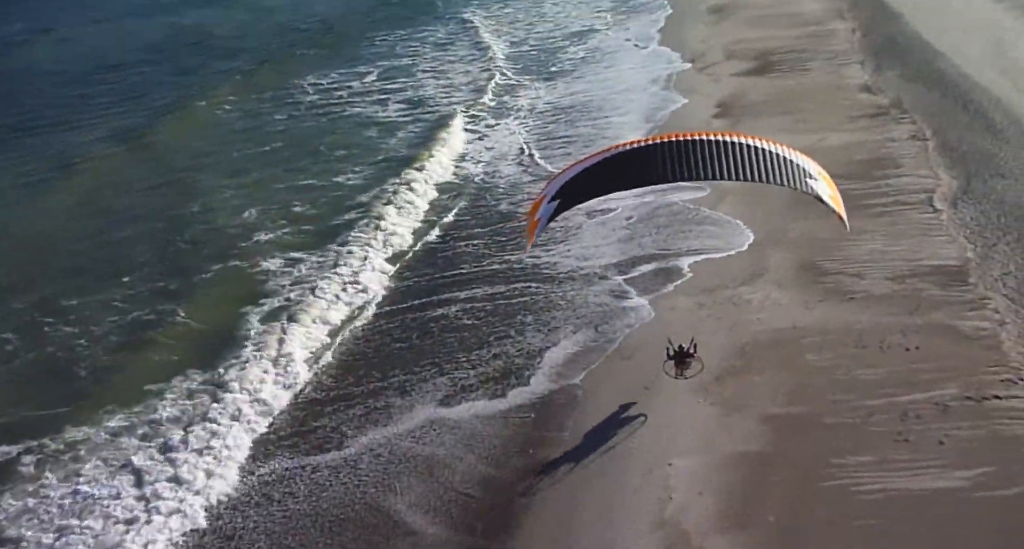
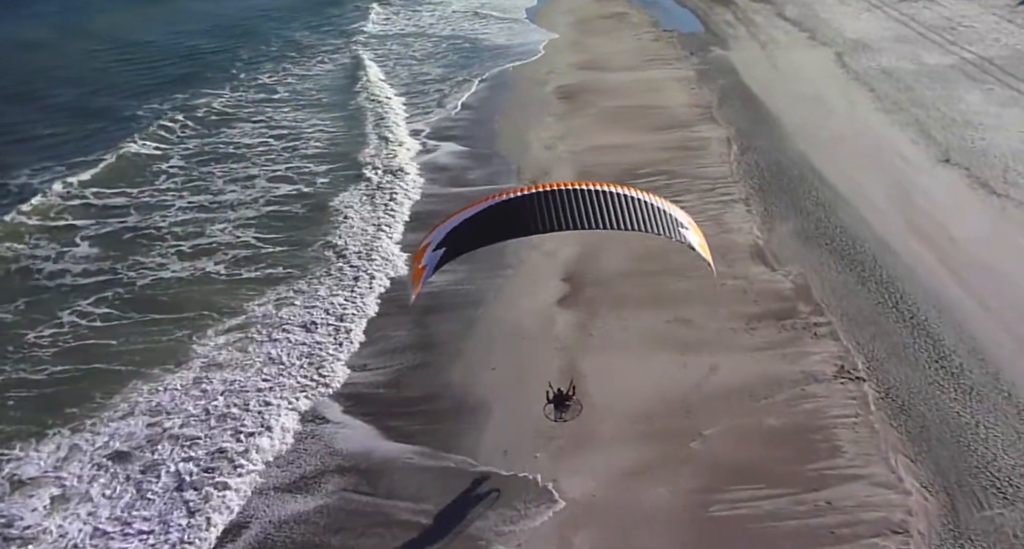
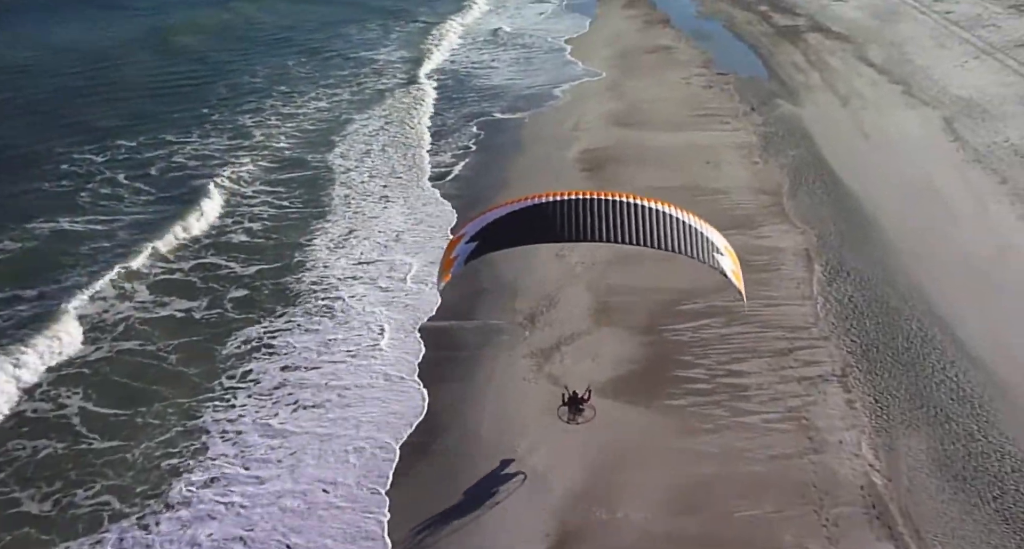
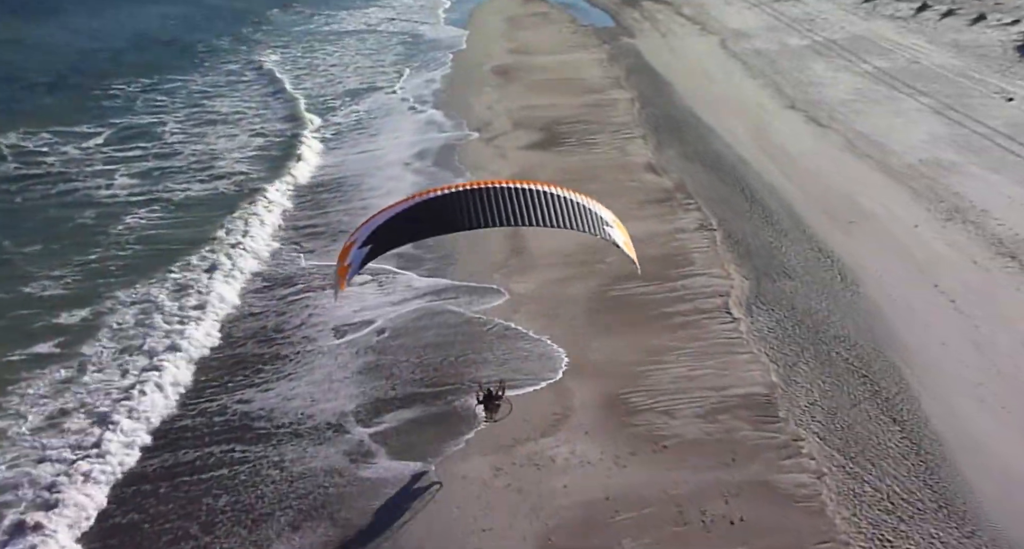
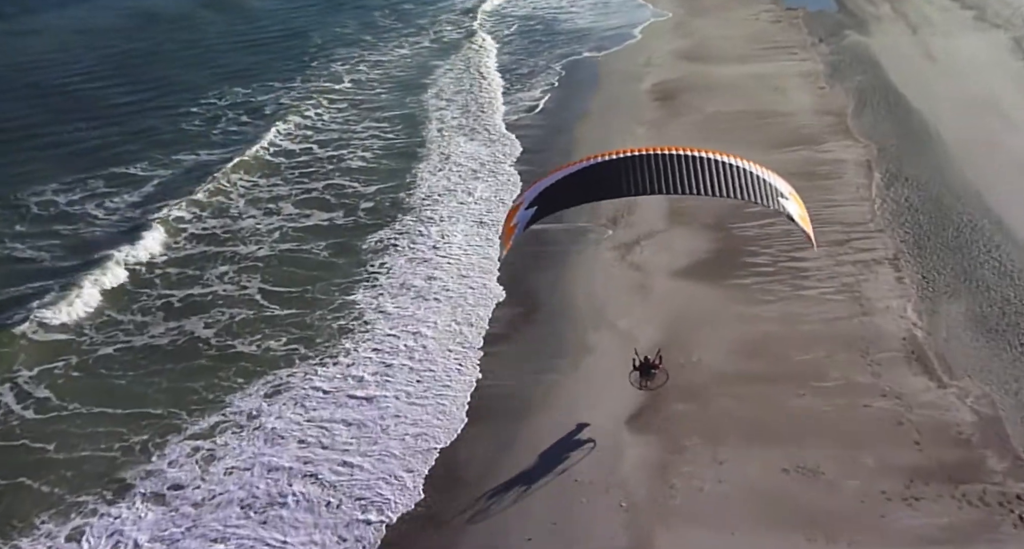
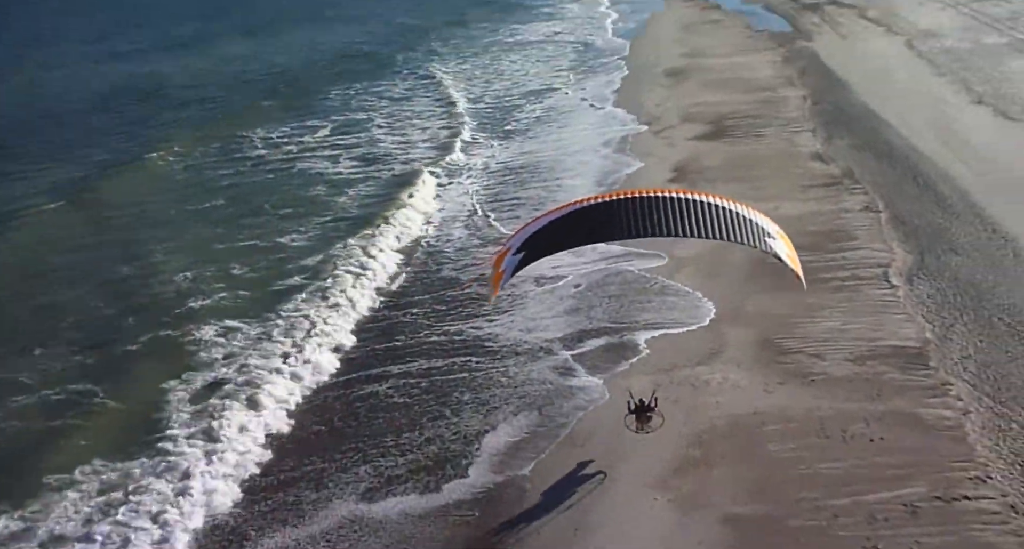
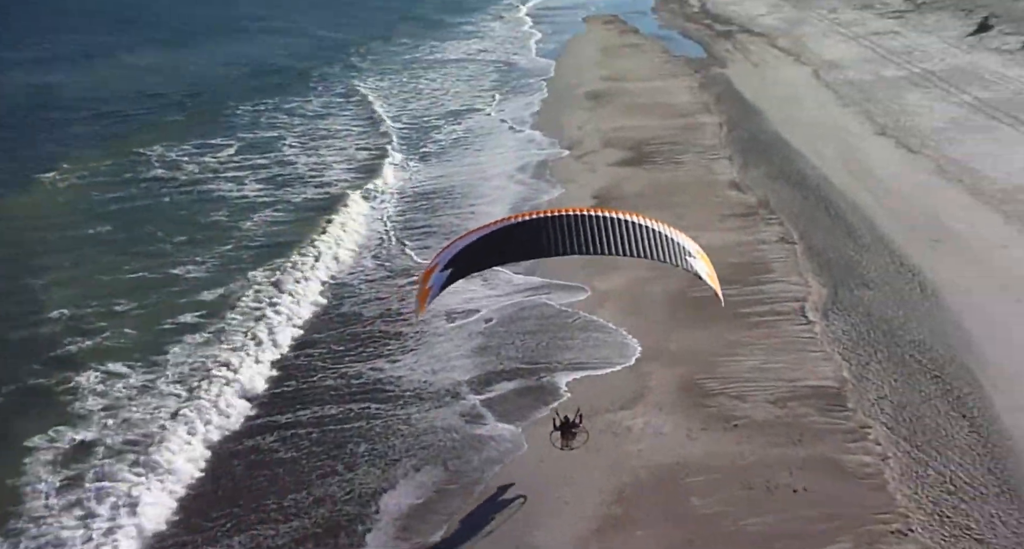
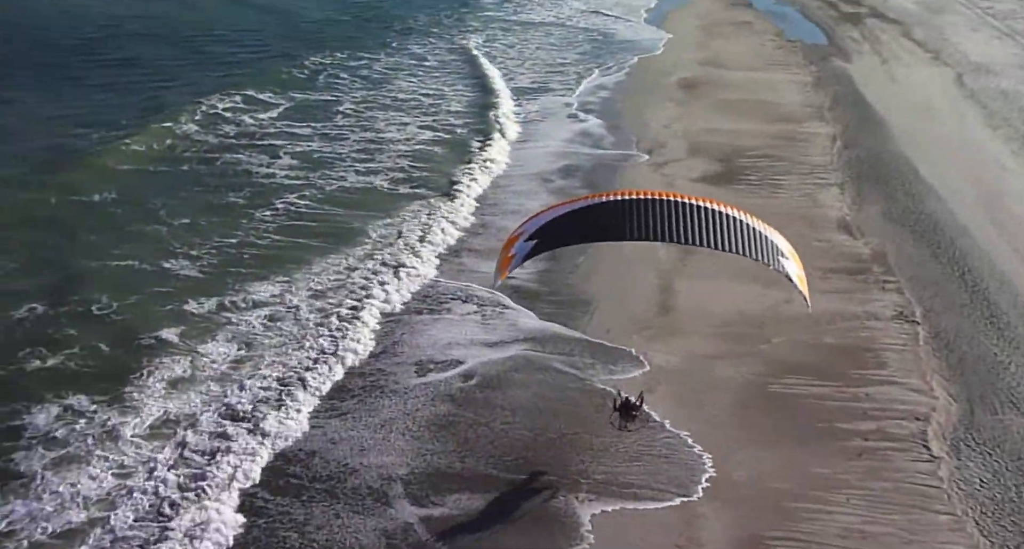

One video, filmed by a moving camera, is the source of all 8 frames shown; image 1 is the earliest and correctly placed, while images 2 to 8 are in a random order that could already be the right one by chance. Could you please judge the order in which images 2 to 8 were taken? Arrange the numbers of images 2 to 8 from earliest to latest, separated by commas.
6, 7, 4, 8, 2, 5, 3
